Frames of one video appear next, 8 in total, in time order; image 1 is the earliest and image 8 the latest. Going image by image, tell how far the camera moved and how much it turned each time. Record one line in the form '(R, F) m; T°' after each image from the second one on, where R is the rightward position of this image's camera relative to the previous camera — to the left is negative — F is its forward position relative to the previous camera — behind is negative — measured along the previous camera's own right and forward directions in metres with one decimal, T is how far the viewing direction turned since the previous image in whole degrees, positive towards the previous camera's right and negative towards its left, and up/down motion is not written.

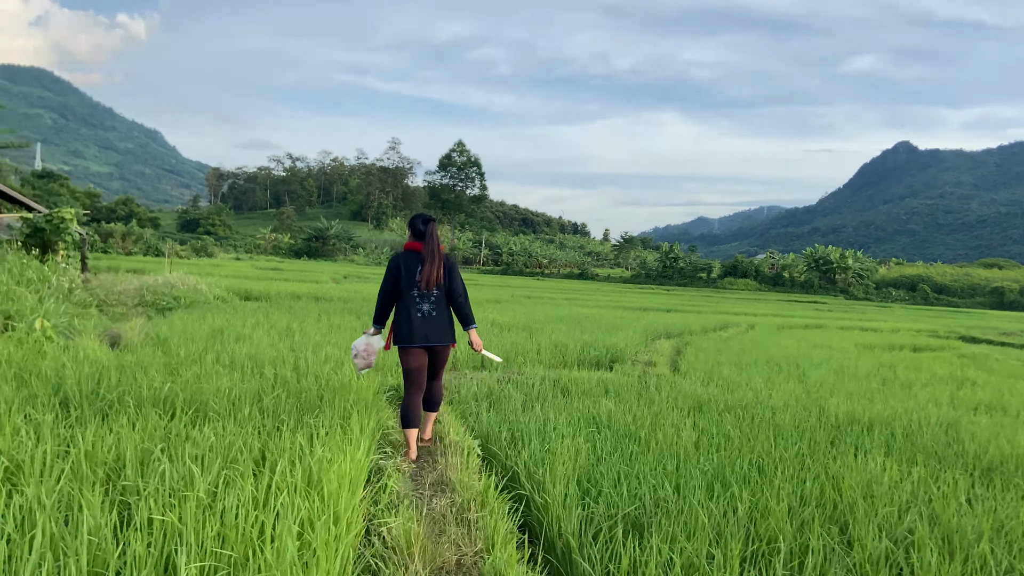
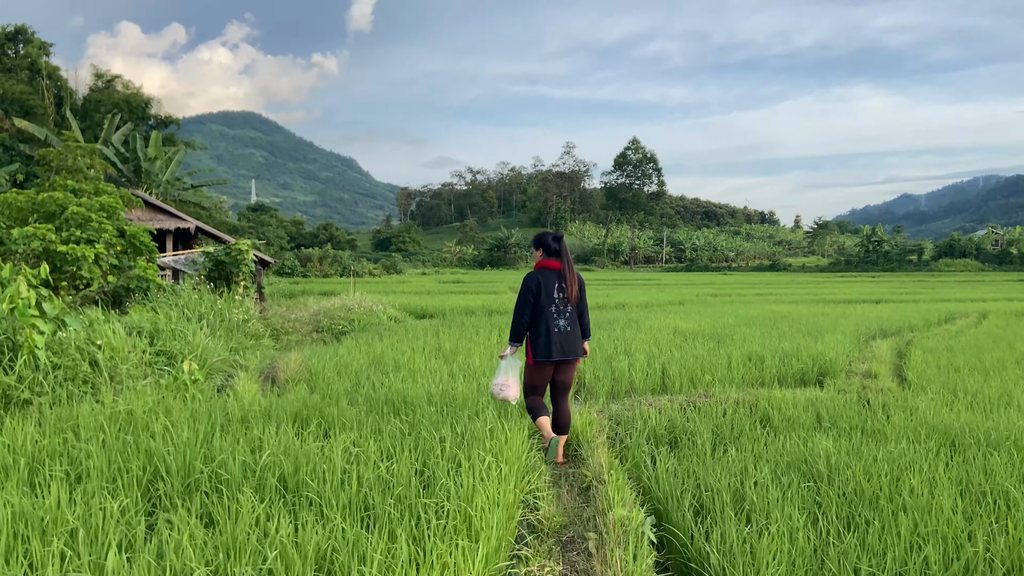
(0.0, +0.7) m; -13°
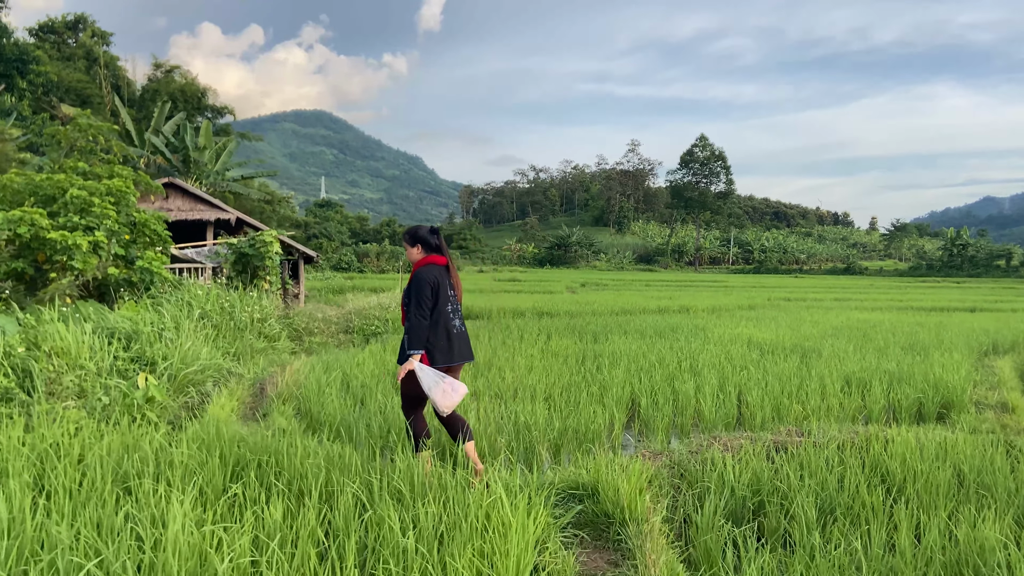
(+0.1, +1.0) m; -4°
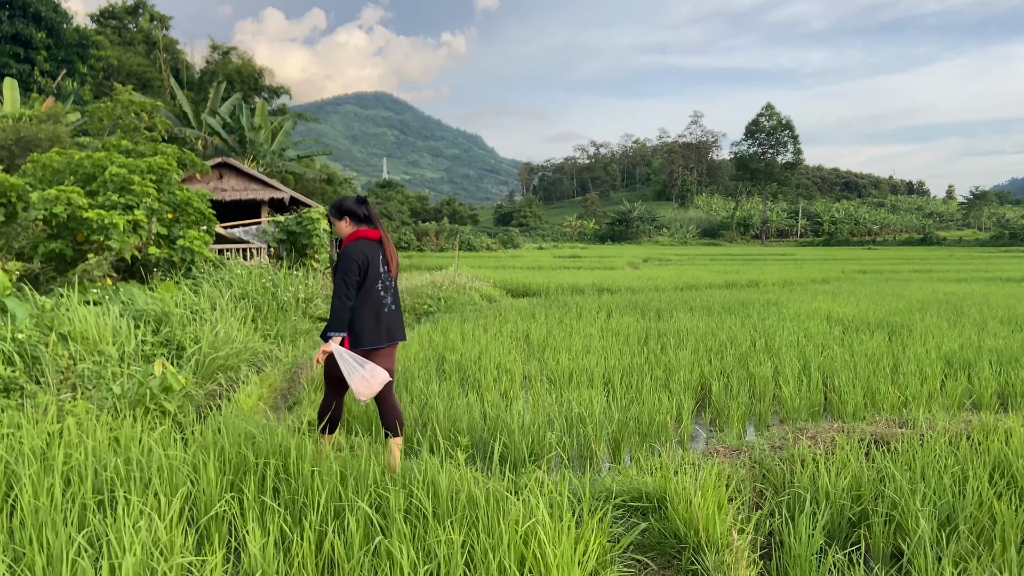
(0.0, +0.4) m; -4°
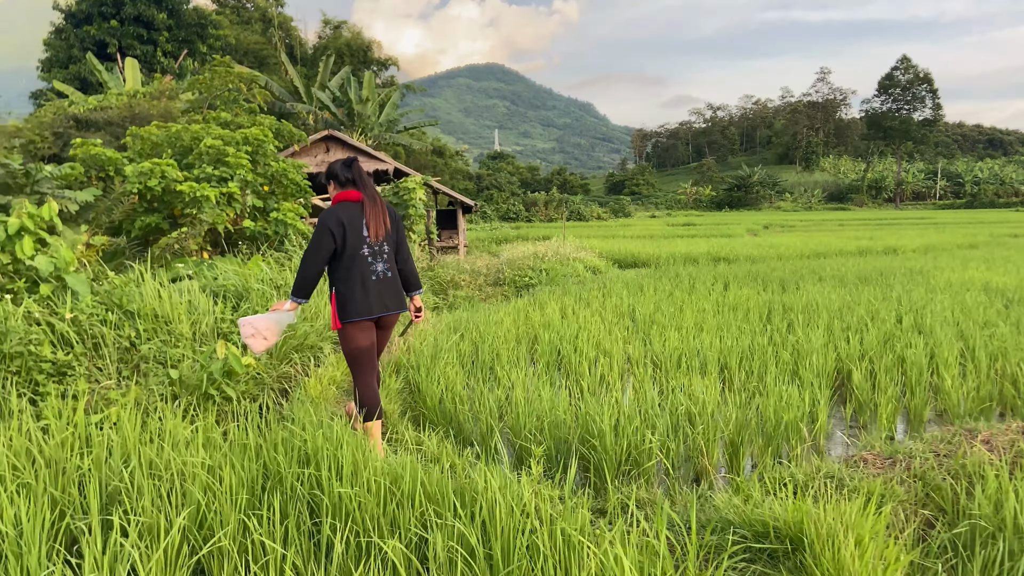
(+0.1, +0.4) m; -8°
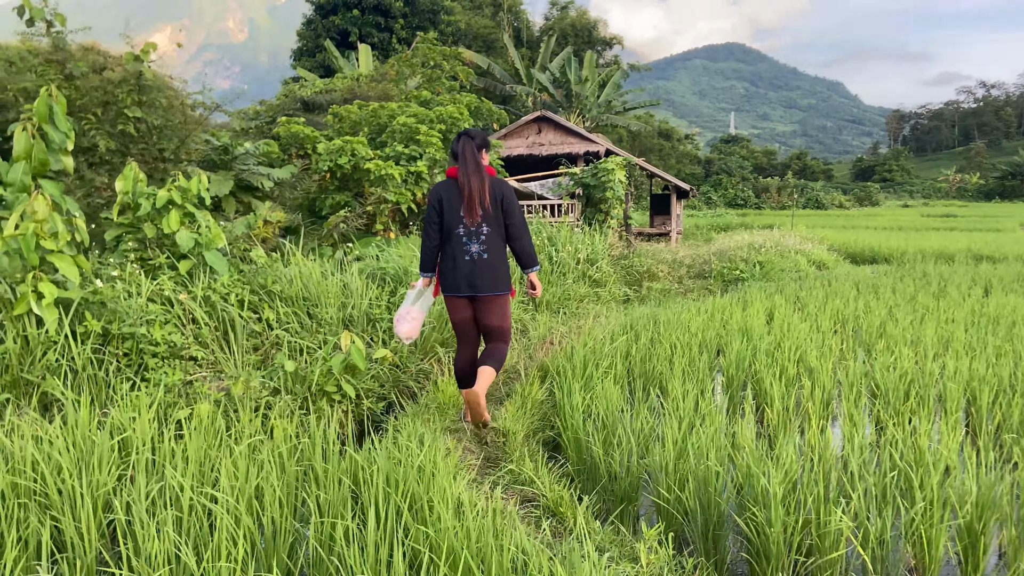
(+0.2, +0.5) m; -16°
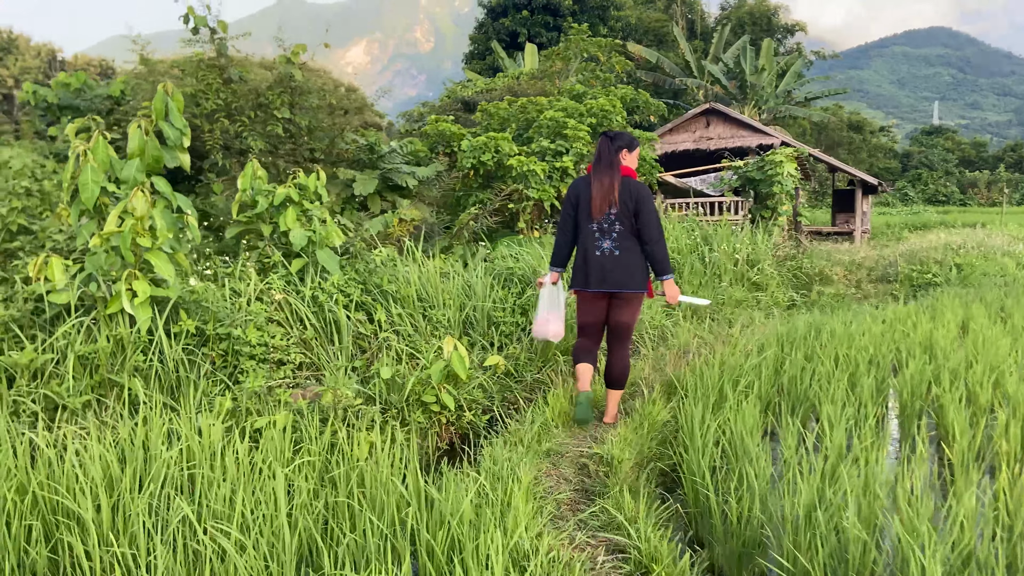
(+0.2, +0.3) m; -12°
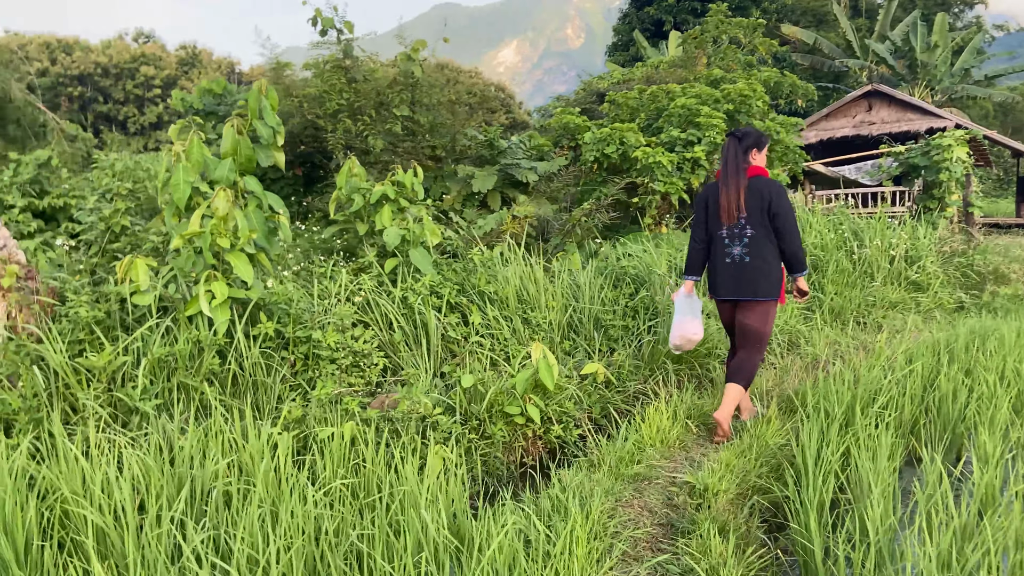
(+0.1, +0.2) m; -11°
